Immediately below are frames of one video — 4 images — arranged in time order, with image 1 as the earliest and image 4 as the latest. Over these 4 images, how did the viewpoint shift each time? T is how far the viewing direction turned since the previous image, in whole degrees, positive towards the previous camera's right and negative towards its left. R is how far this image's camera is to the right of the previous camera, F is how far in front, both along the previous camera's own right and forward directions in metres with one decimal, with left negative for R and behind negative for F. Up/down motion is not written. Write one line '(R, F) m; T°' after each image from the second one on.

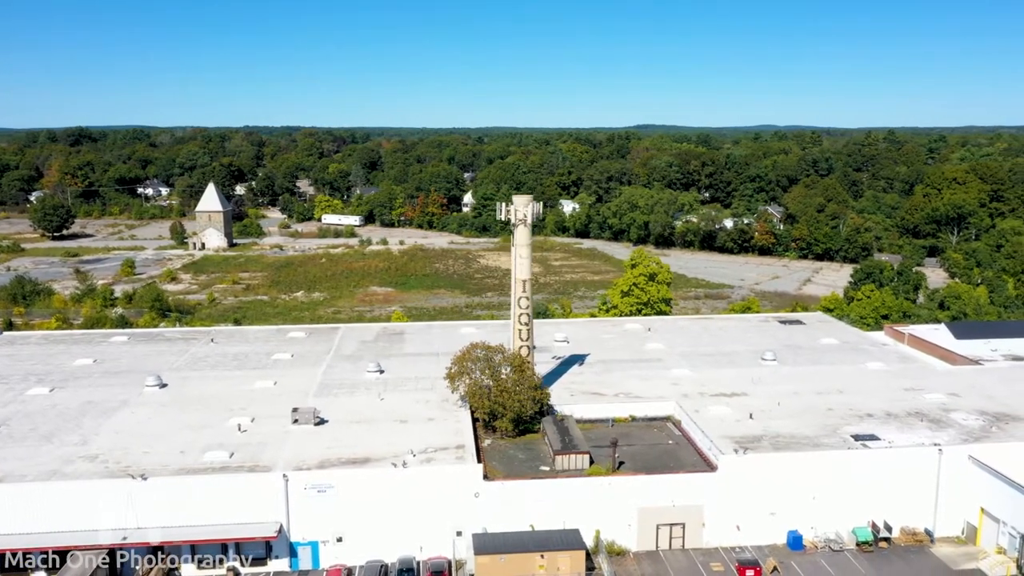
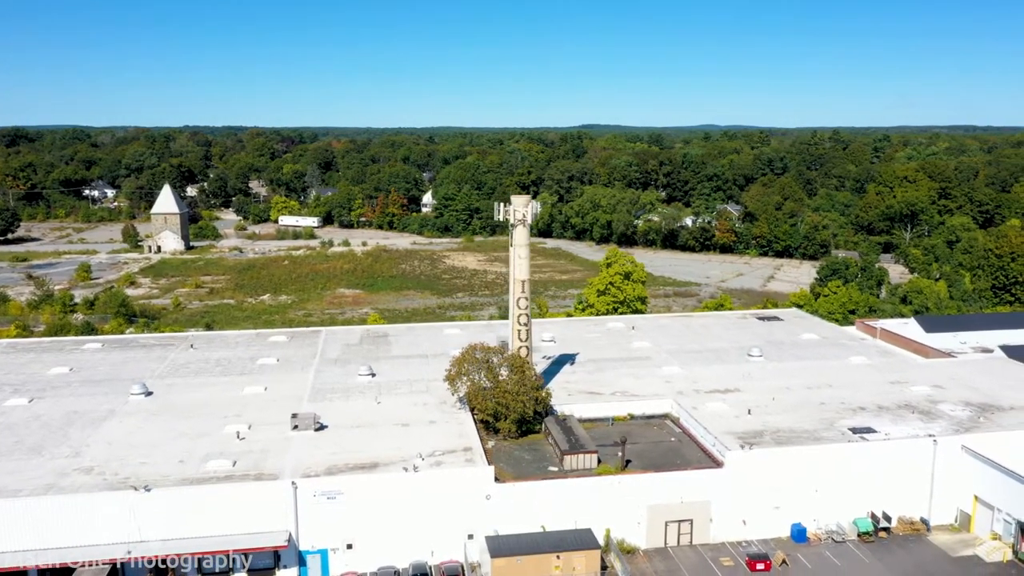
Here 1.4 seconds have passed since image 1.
(-1.3, +0.1) m; +3°
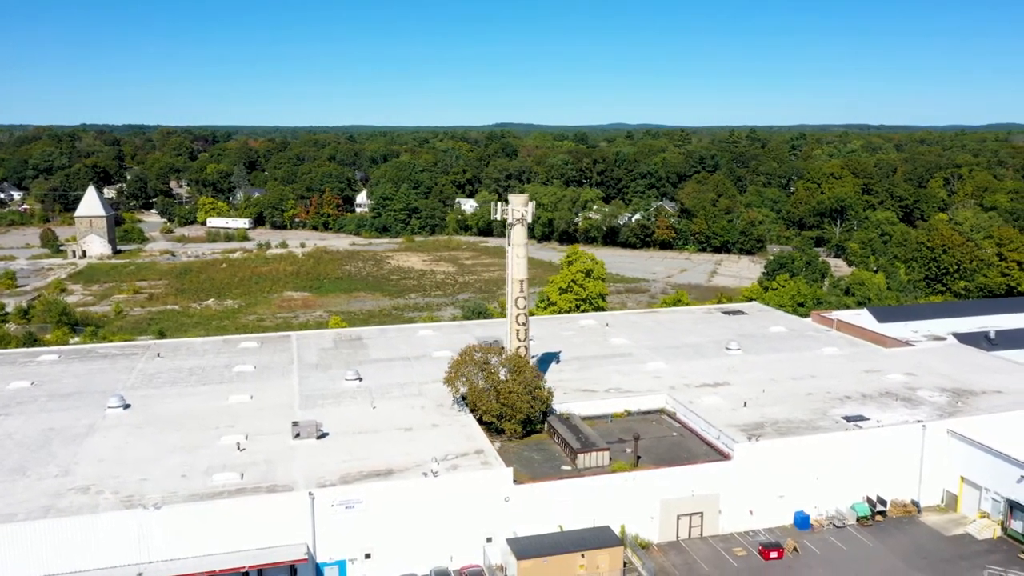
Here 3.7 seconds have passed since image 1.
(-2.0, +0.2) m; +5°
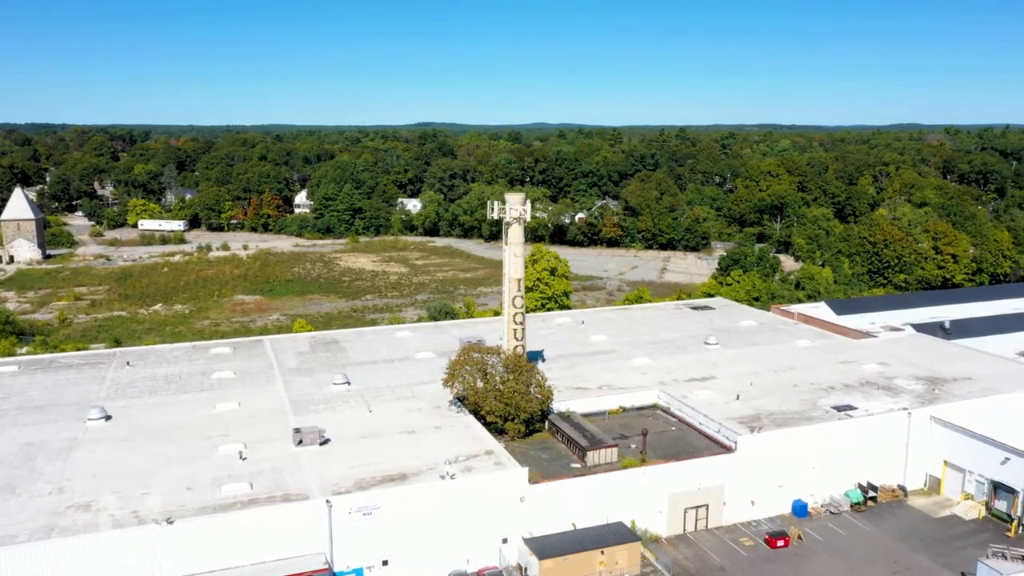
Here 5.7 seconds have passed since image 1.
(-1.8, +0.1) m; +5°
